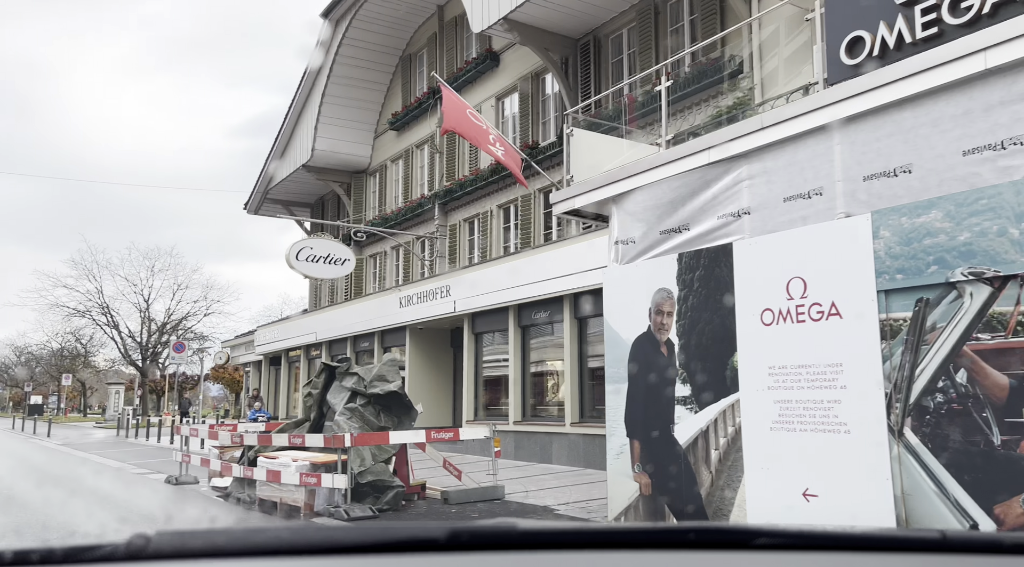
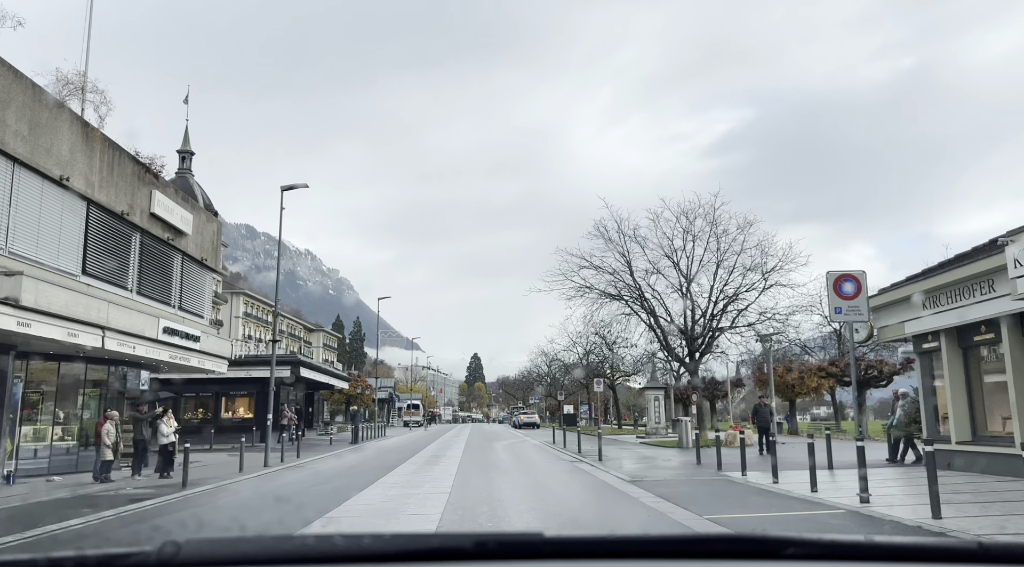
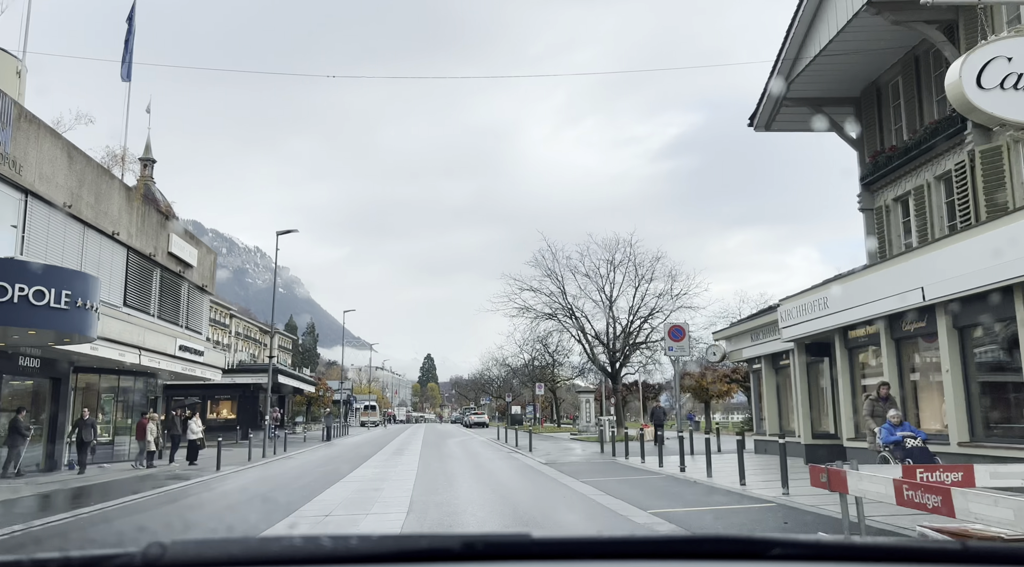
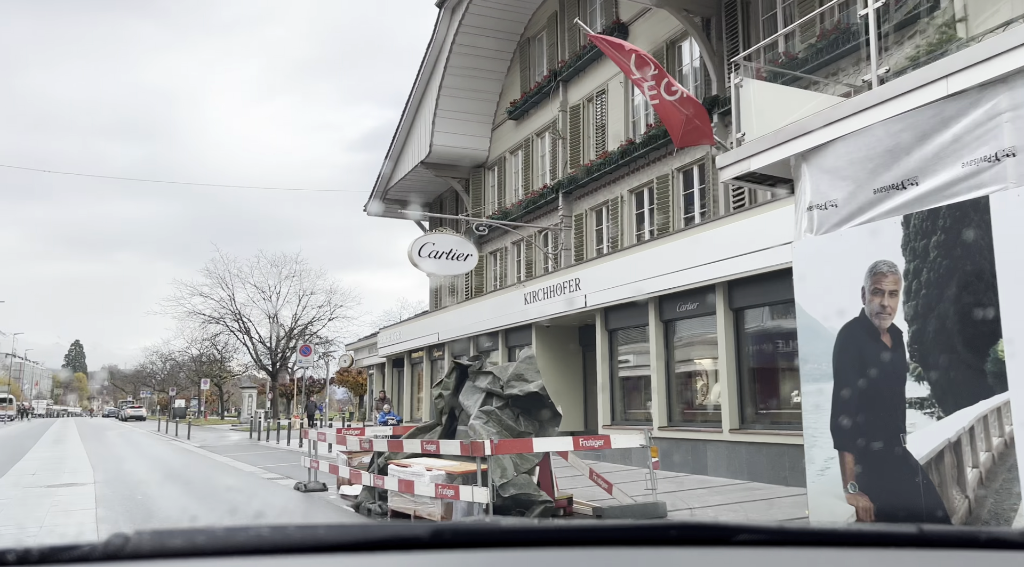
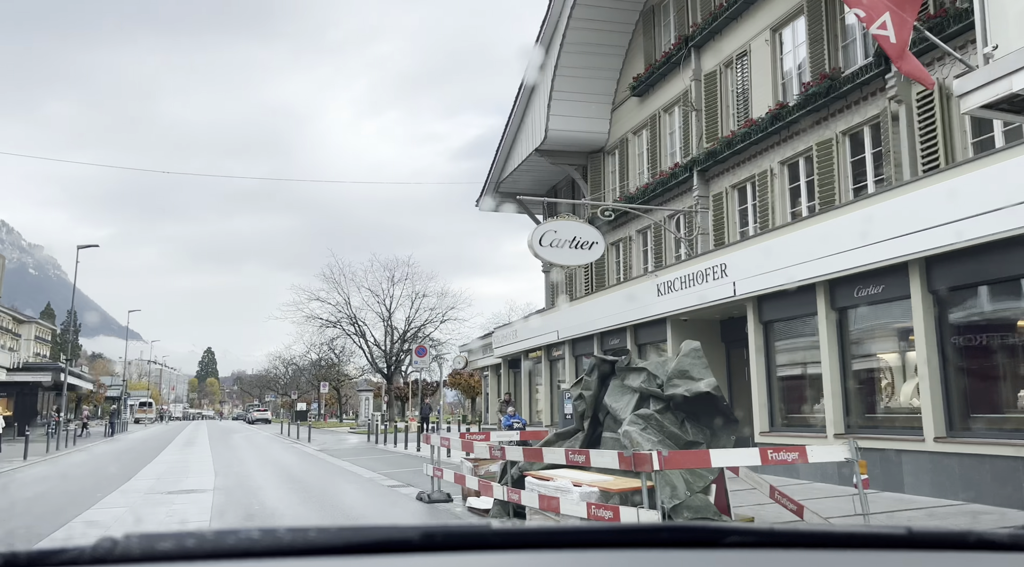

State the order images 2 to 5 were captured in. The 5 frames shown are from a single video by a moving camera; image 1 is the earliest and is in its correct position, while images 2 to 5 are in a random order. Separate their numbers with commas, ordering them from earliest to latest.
4, 5, 3, 2
